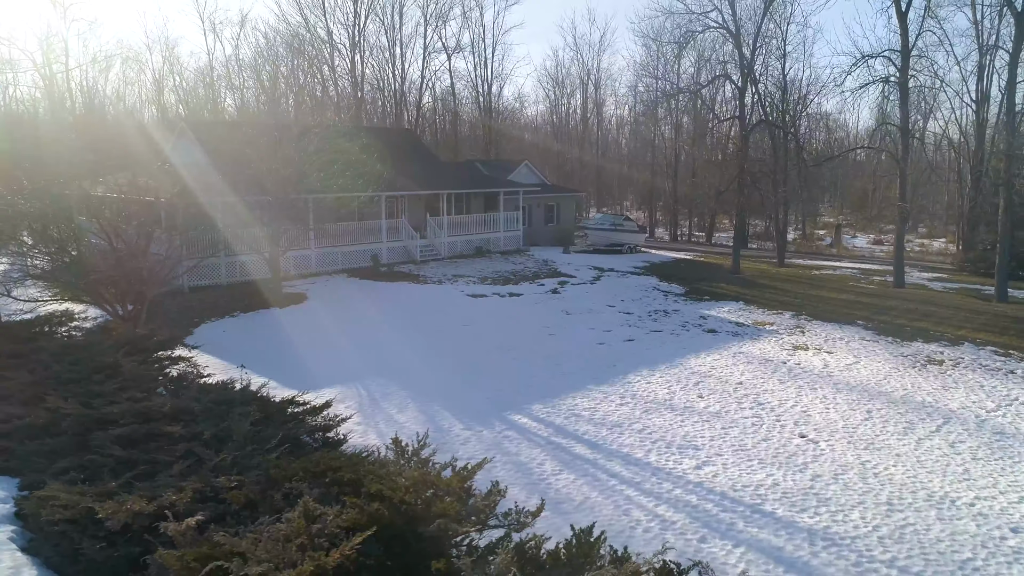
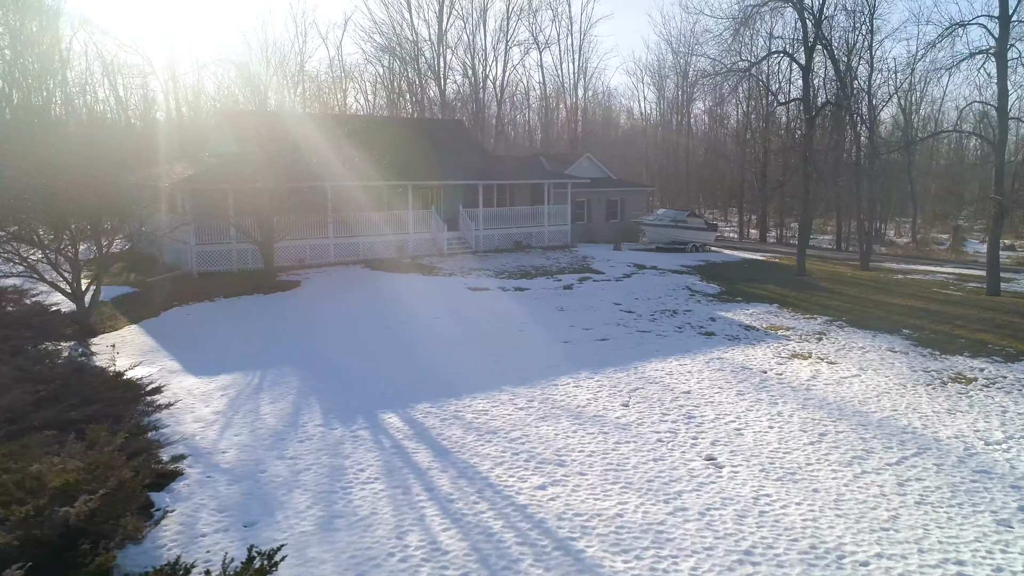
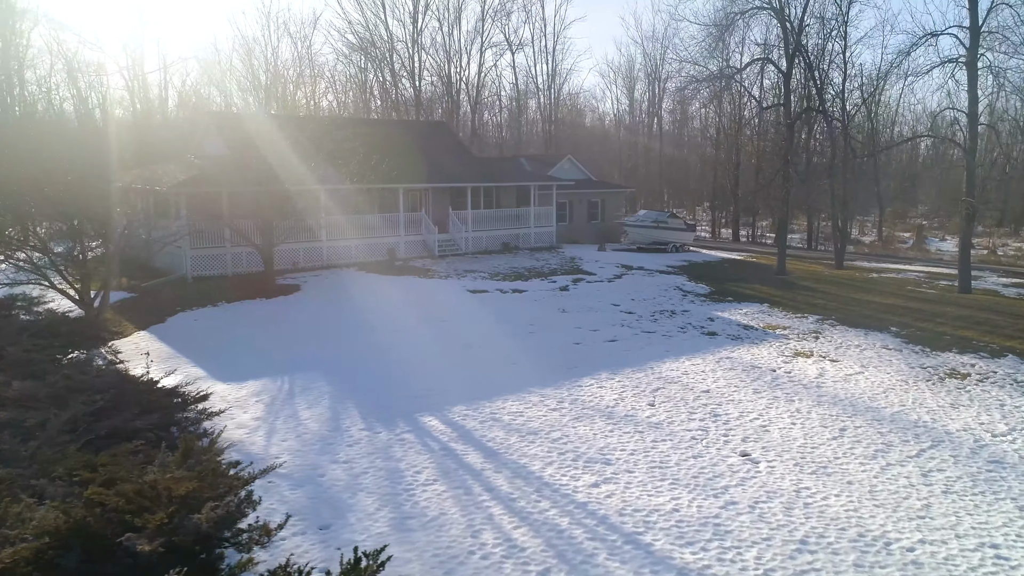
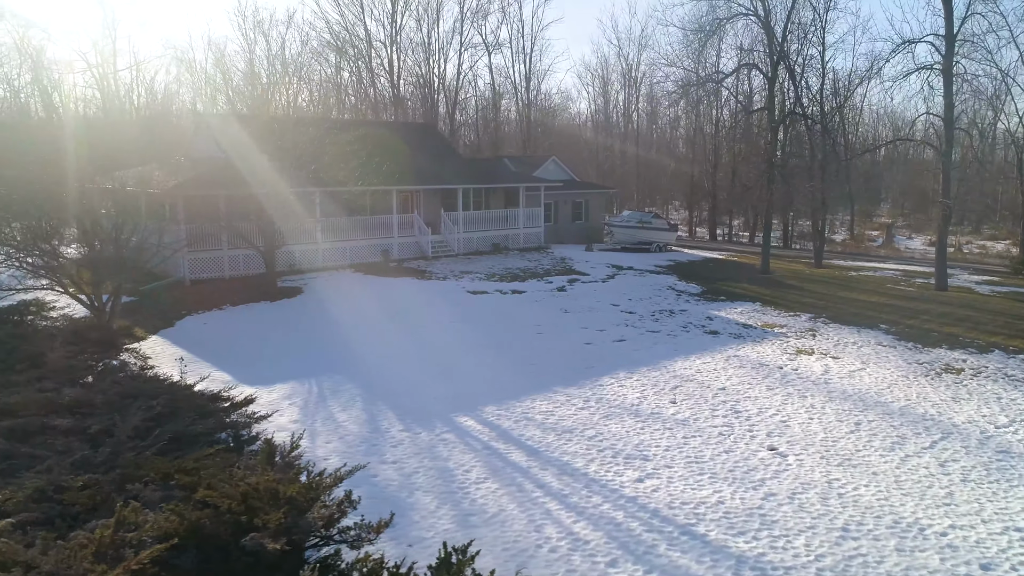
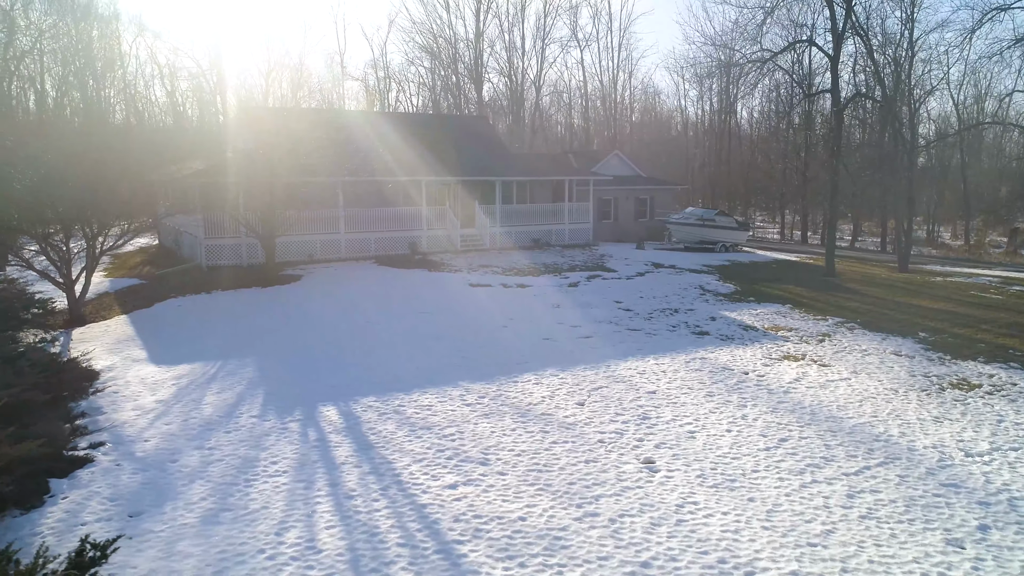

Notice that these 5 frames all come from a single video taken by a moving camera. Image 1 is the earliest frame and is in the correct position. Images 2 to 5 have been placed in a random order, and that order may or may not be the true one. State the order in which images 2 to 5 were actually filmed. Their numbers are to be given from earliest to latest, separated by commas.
4, 3, 2, 5
